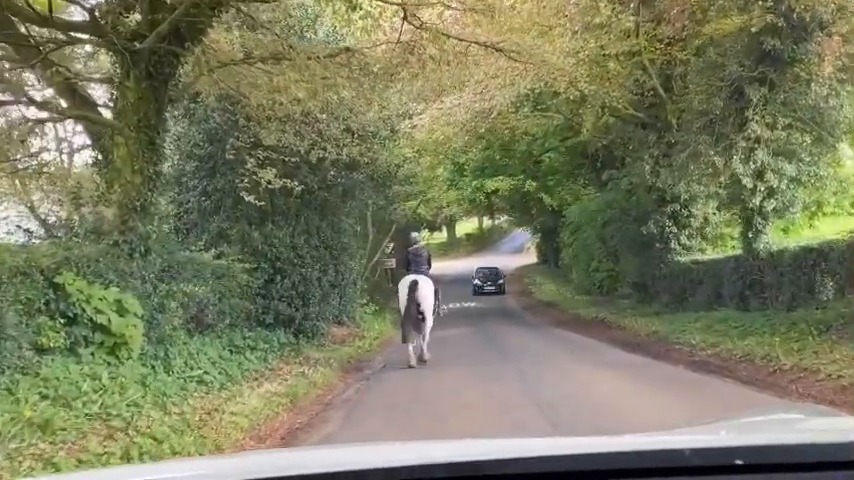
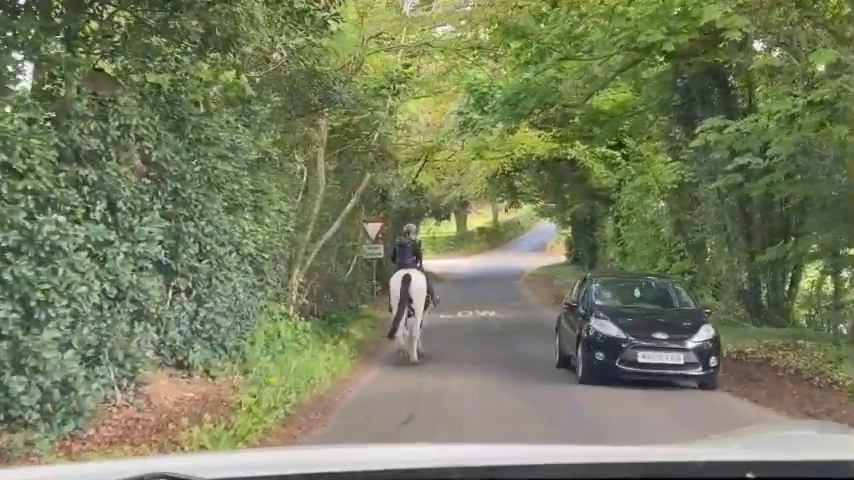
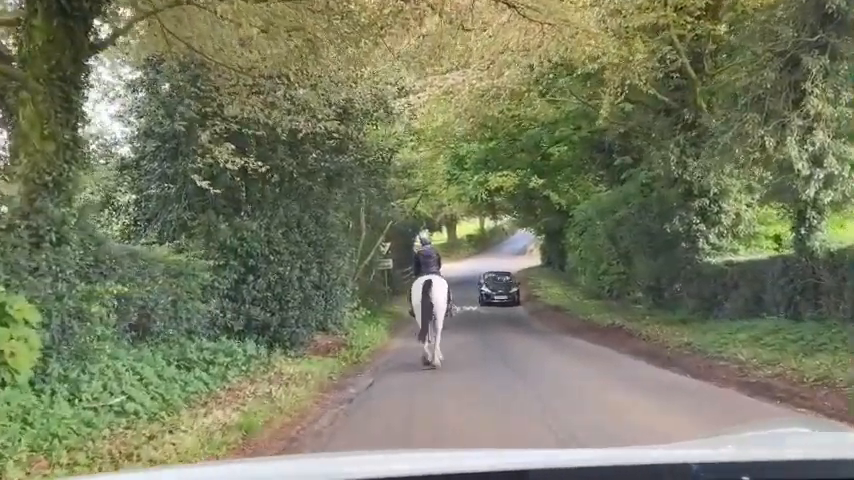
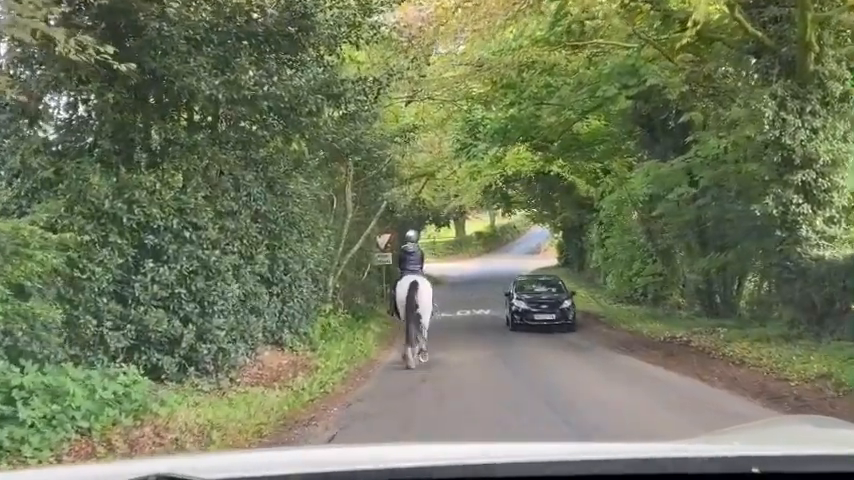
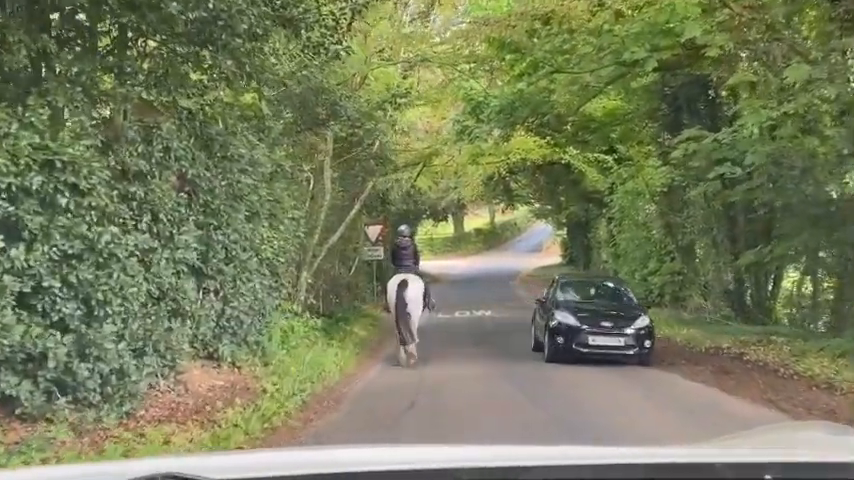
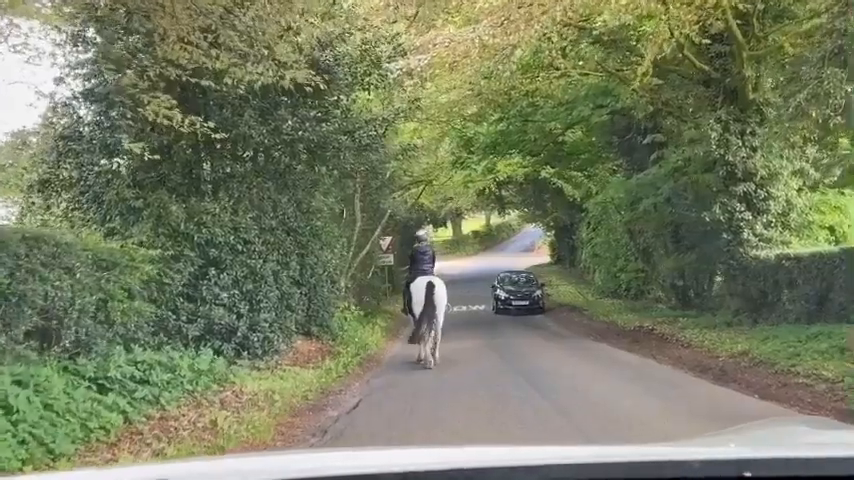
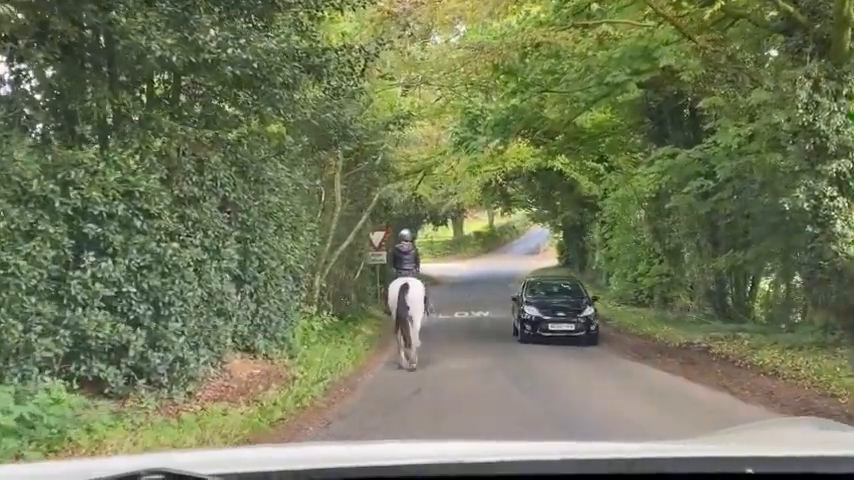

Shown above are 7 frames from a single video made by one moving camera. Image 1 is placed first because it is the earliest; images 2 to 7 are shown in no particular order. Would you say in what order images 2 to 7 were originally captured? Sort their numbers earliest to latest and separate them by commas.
3, 6, 4, 7, 5, 2
